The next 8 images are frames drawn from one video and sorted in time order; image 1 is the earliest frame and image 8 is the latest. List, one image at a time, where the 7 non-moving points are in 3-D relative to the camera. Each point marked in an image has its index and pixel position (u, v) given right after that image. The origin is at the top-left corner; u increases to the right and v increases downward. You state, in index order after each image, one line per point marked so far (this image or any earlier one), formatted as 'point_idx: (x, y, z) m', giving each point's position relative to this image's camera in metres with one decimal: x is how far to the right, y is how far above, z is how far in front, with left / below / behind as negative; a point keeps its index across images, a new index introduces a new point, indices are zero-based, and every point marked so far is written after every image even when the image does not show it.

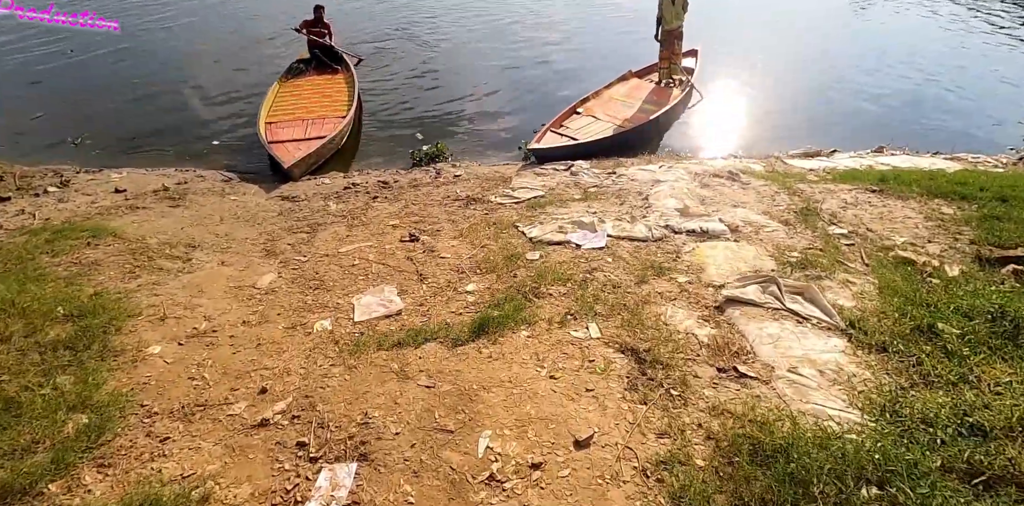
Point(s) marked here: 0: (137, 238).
0: (-4.8, +0.2, +7.4) m
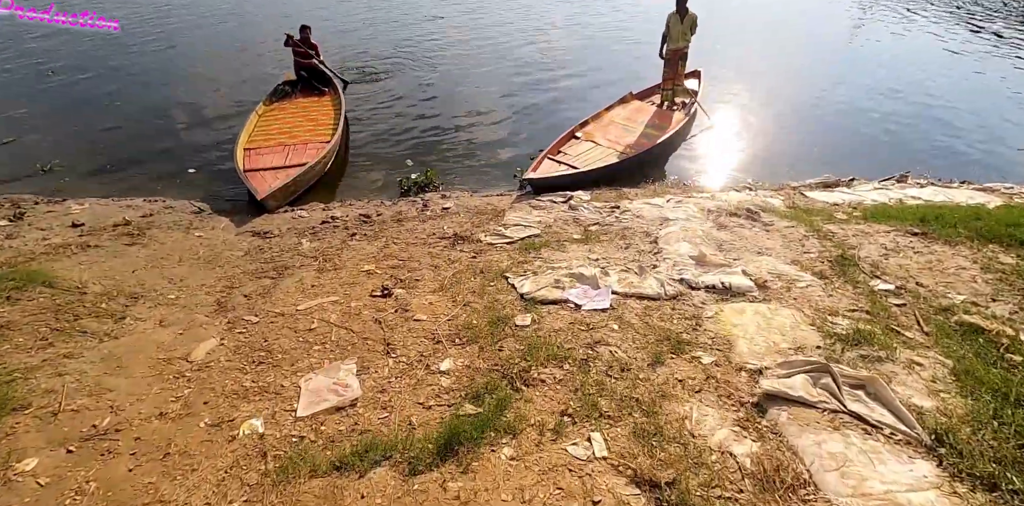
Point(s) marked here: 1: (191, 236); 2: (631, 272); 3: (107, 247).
0: (-4.9, -0.3, +6.5) m
1: (-5.0, +0.3, +9.1) m
2: (+1.1, -0.2, +5.5) m
3: (-5.9, +0.1, +8.5) m
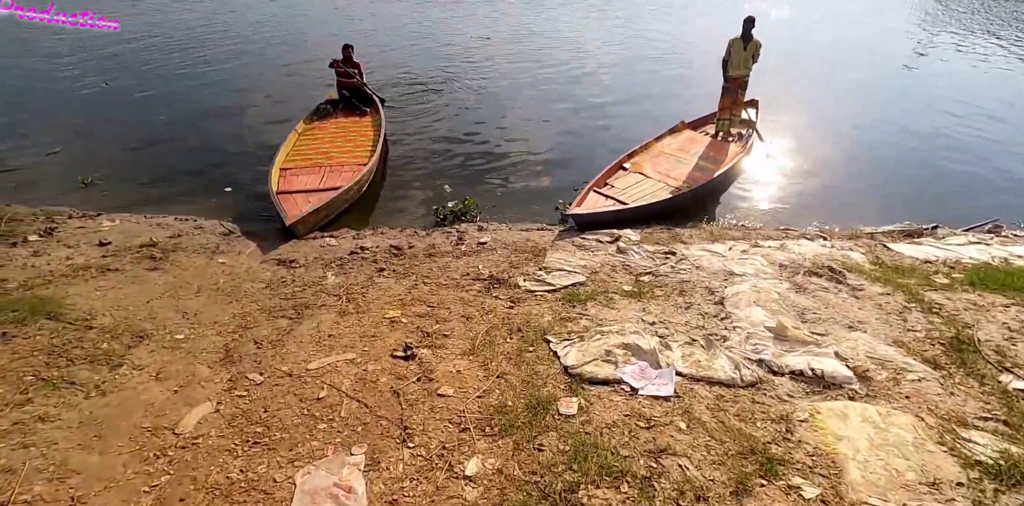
0: (-4.5, -0.7, +6.0) m
1: (-4.4, -0.1, +8.6) m
2: (+1.5, -0.7, +4.7) m
3: (-5.4, -0.2, +8.1) m
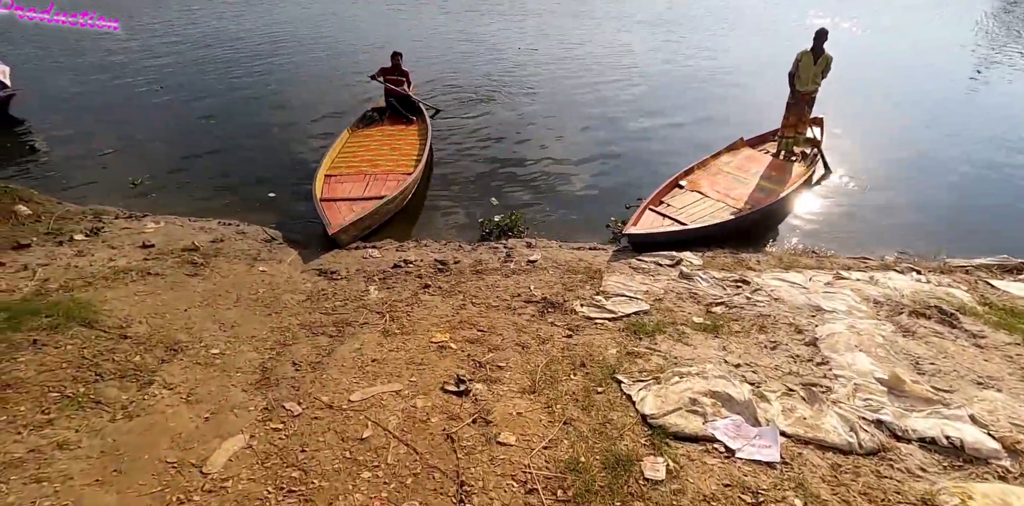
0: (-3.9, -0.7, +5.7) m
1: (-3.7, -0.3, +8.3) m
2: (+2.0, -1.0, +4.0) m
3: (-4.6, -0.3, +7.9) m
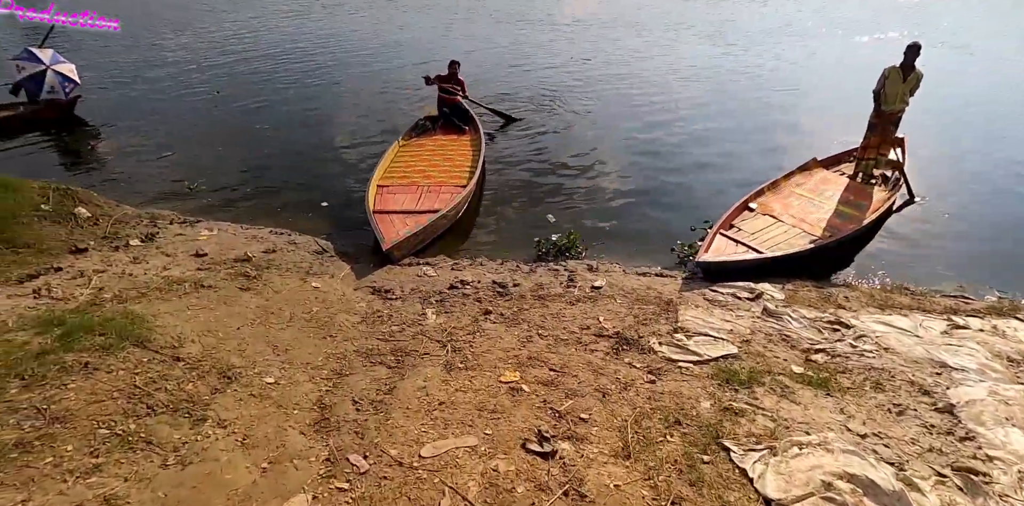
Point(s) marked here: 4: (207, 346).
0: (-3.2, -0.9, +5.4) m
1: (-2.8, -0.5, +8.0) m
2: (+2.5, -1.3, +3.4) m
3: (-3.8, -0.5, +7.6) m
4: (-3.1, -0.9, +5.9) m
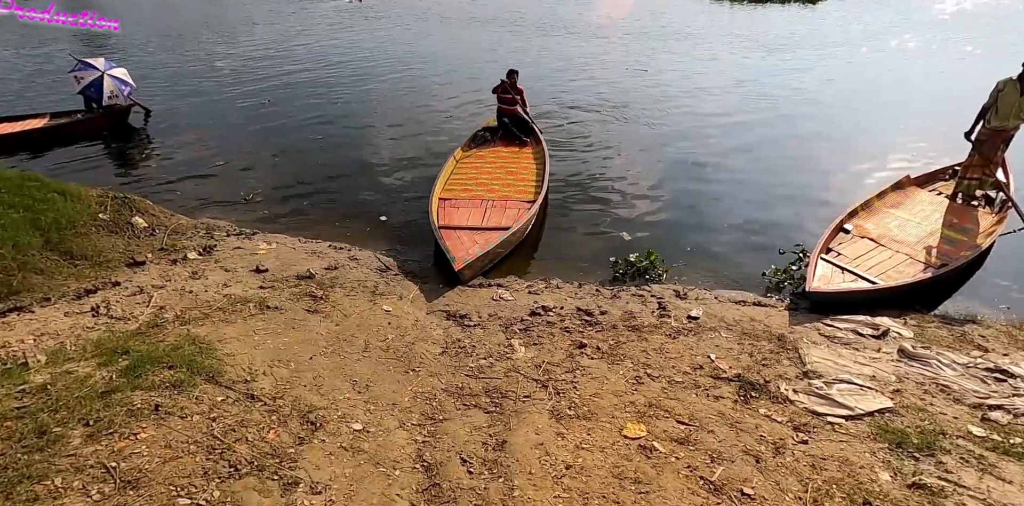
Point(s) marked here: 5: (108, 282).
0: (-2.3, -1.1, +4.8) m
1: (-1.7, -0.7, +7.3) m
2: (+3.4, -1.6, +2.5) m
3: (-2.7, -0.7, +7.0) m
4: (-2.1, -1.1, +5.3) m
5: (-5.3, -0.4, +7.7) m
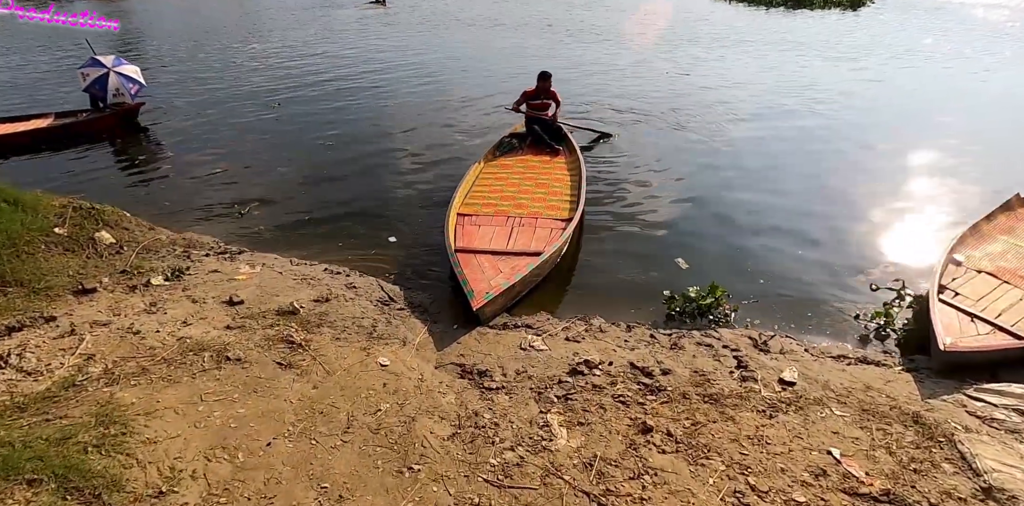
0: (-2.0, -1.4, +3.1) m
1: (-1.4, -1.0, +5.7) m
2: (+3.5, -1.9, +0.6) m
3: (-2.4, -1.0, +5.4) m
4: (-1.9, -1.4, +3.6) m
5: (-5.0, -0.7, +6.1) m
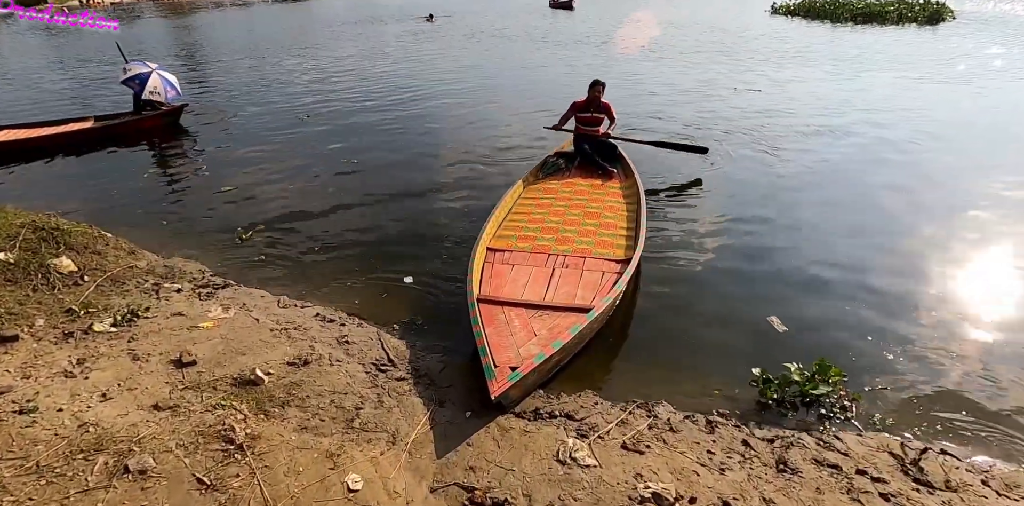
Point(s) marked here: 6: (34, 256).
0: (-2.0, -1.7, +1.4) m
1: (-1.2, -1.5, +3.9) m
2: (+3.3, -2.4, -1.5) m
3: (-2.2, -1.4, +3.7) m
4: (-1.8, -1.8, +1.9) m
5: (-4.7, -1.0, +4.6) m
6: (-5.7, 0.0, +6.9) m
